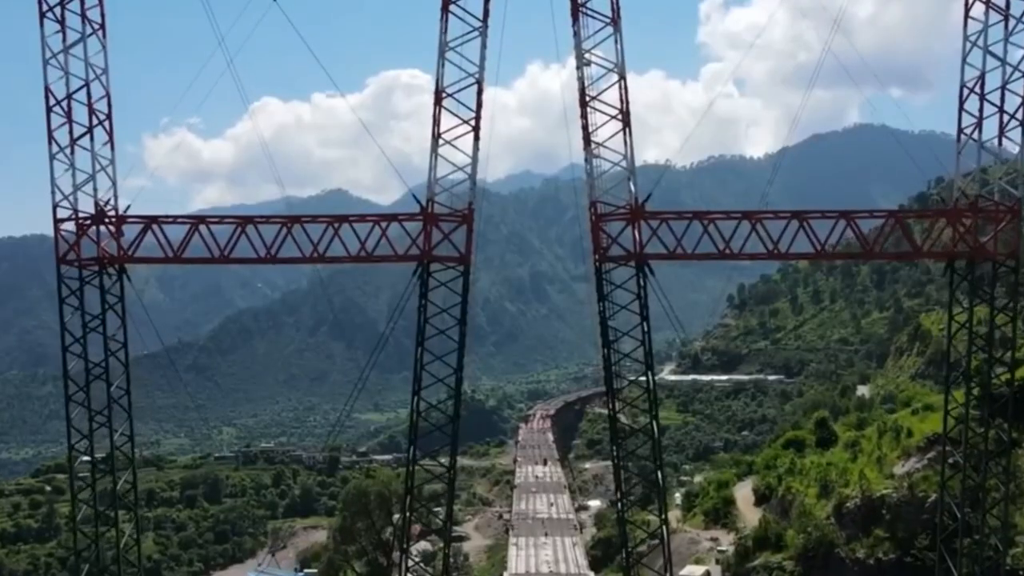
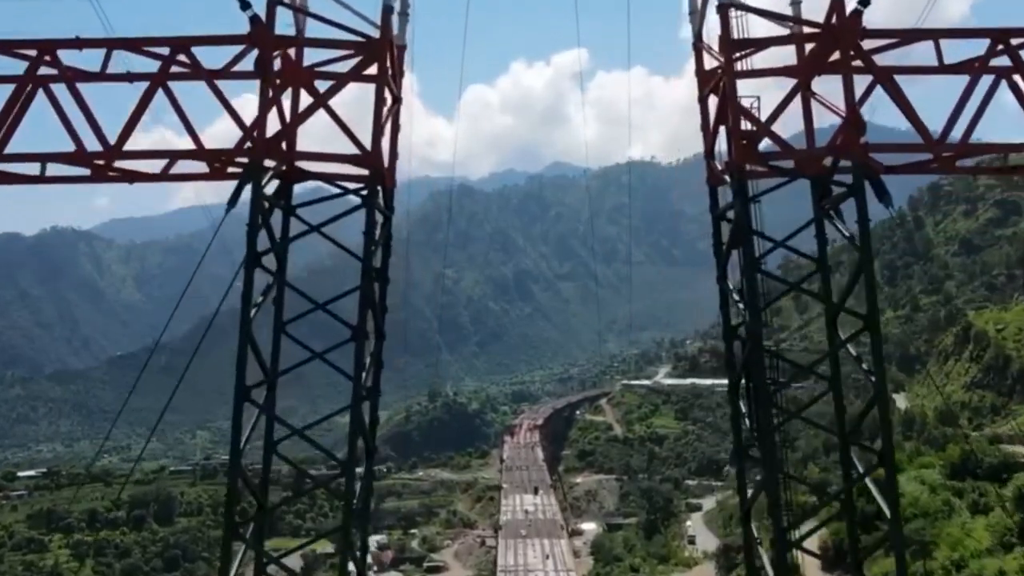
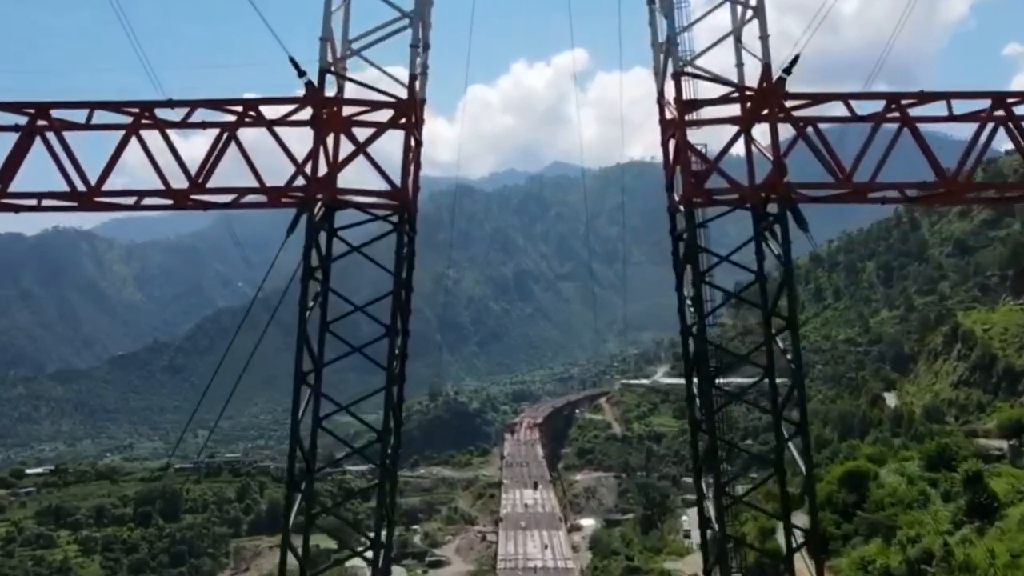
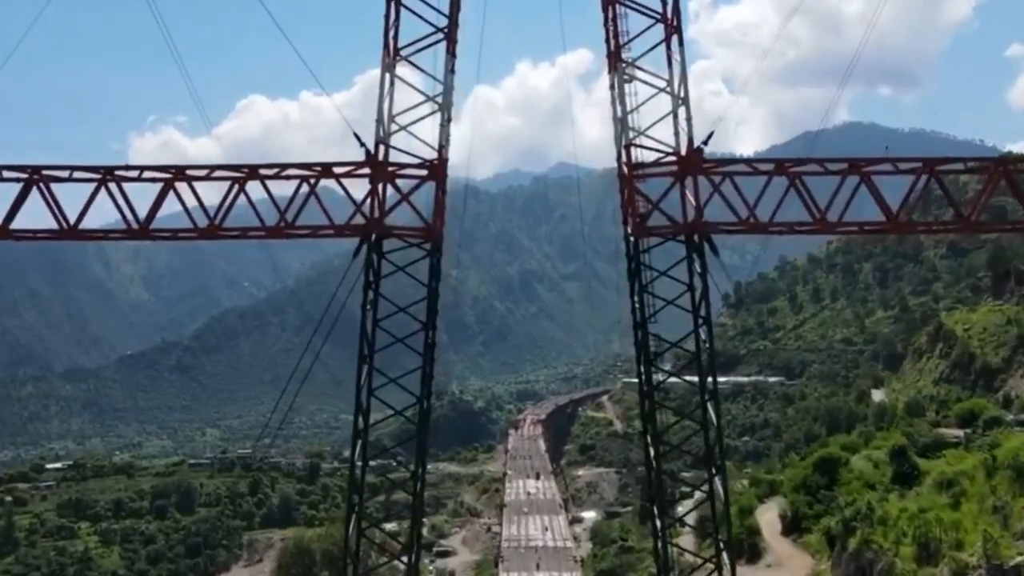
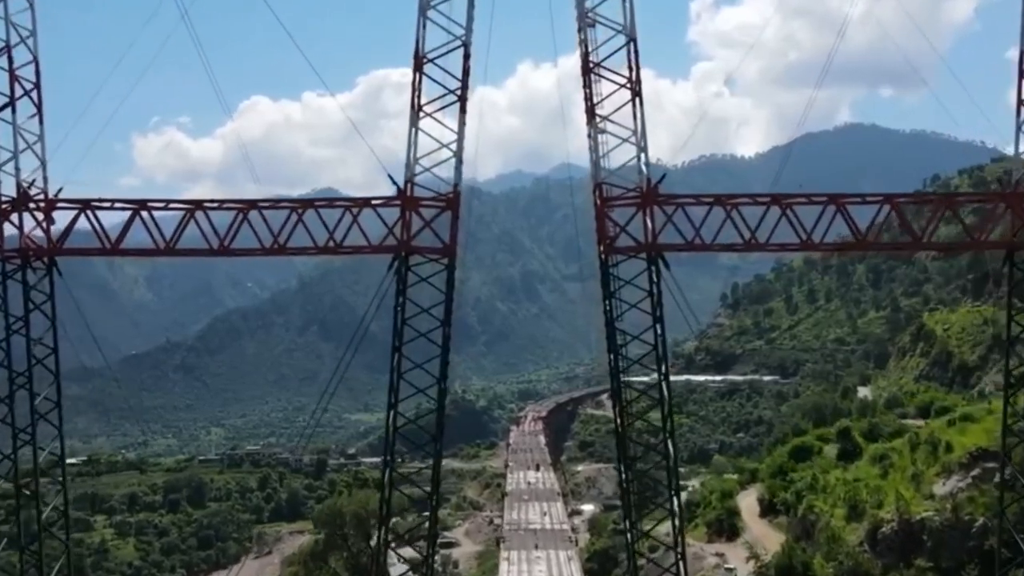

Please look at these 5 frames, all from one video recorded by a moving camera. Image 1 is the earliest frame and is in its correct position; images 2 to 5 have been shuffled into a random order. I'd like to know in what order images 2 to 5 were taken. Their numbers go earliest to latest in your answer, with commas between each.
5, 4, 3, 2
